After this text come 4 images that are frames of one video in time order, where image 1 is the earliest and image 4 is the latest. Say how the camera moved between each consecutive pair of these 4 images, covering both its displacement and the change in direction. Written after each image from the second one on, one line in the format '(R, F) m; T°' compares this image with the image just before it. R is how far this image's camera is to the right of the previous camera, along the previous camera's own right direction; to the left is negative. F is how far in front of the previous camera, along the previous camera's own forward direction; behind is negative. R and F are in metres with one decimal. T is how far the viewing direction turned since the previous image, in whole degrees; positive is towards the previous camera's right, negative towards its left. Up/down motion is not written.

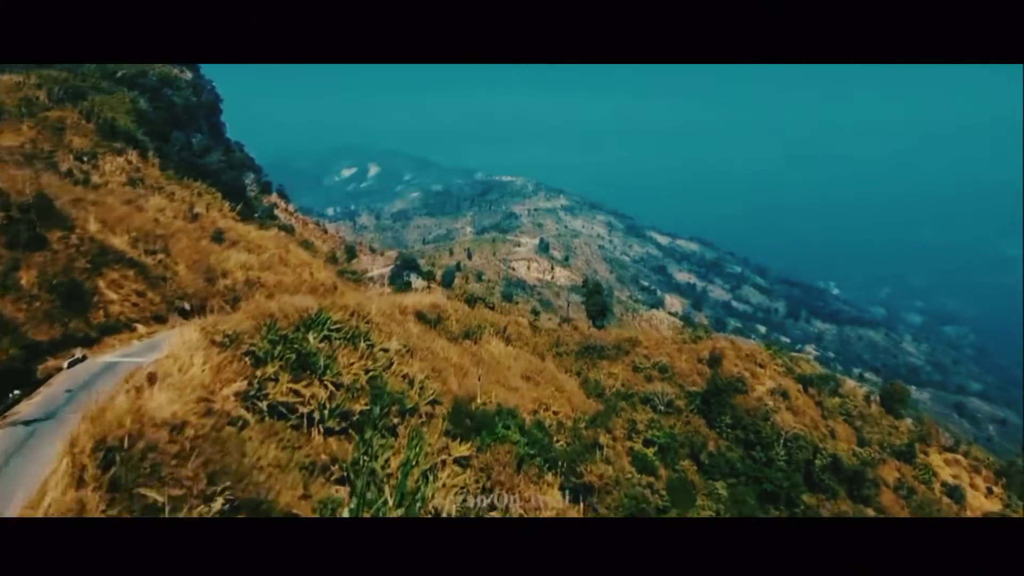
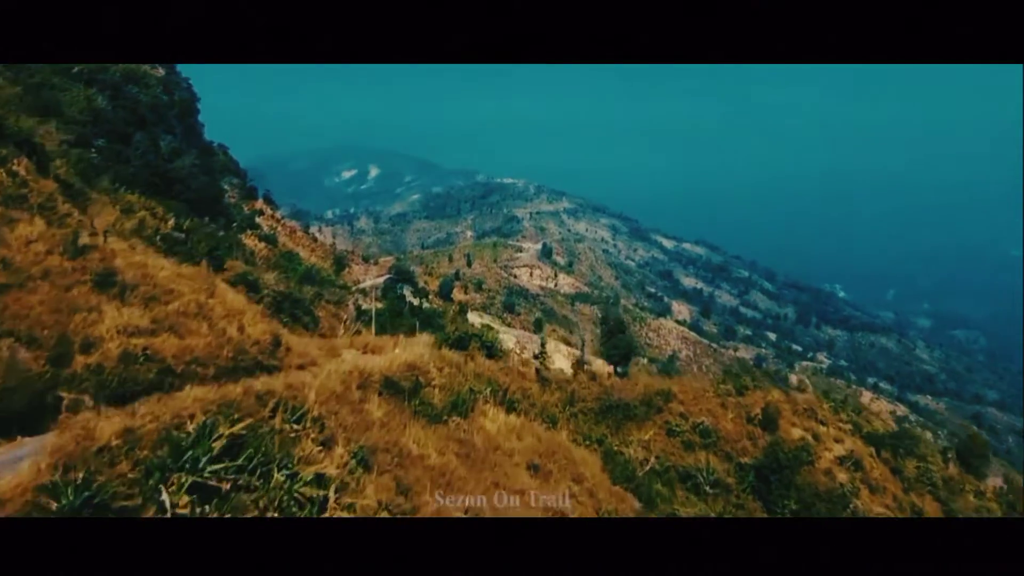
(0.0, +1.3) m; 0°
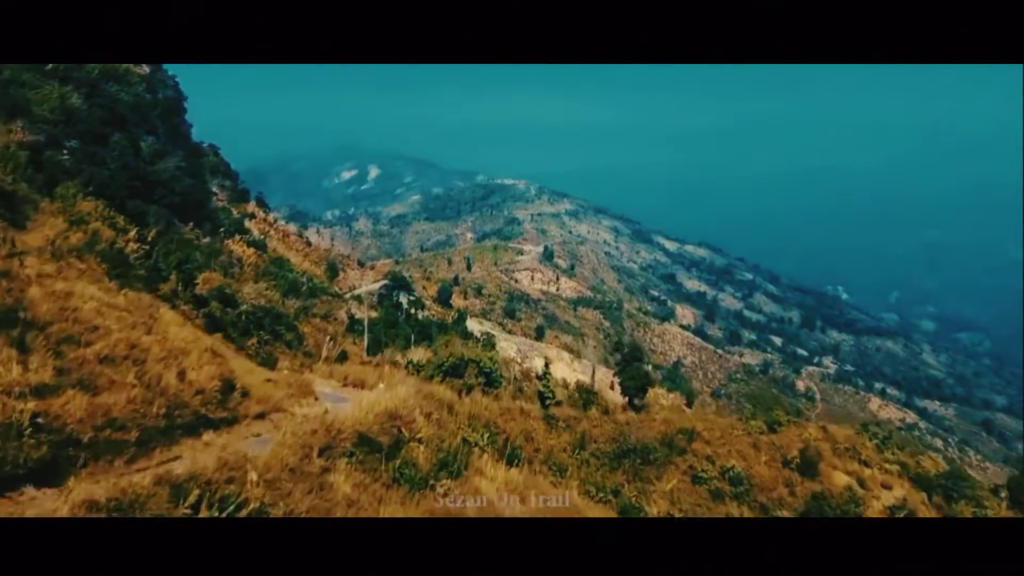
(0.0, +0.7) m; 0°
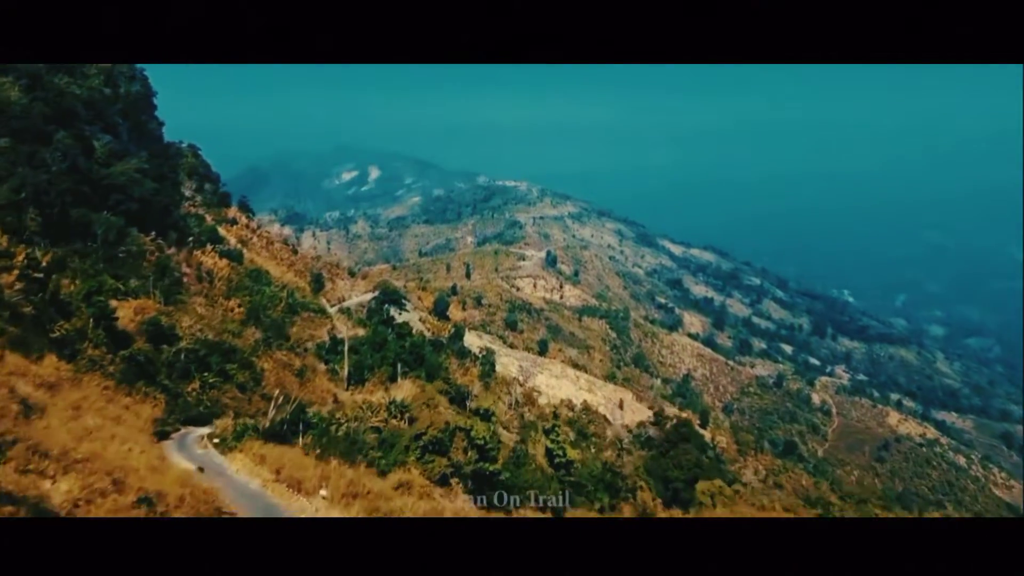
(0.0, +1.3) m; 0°
